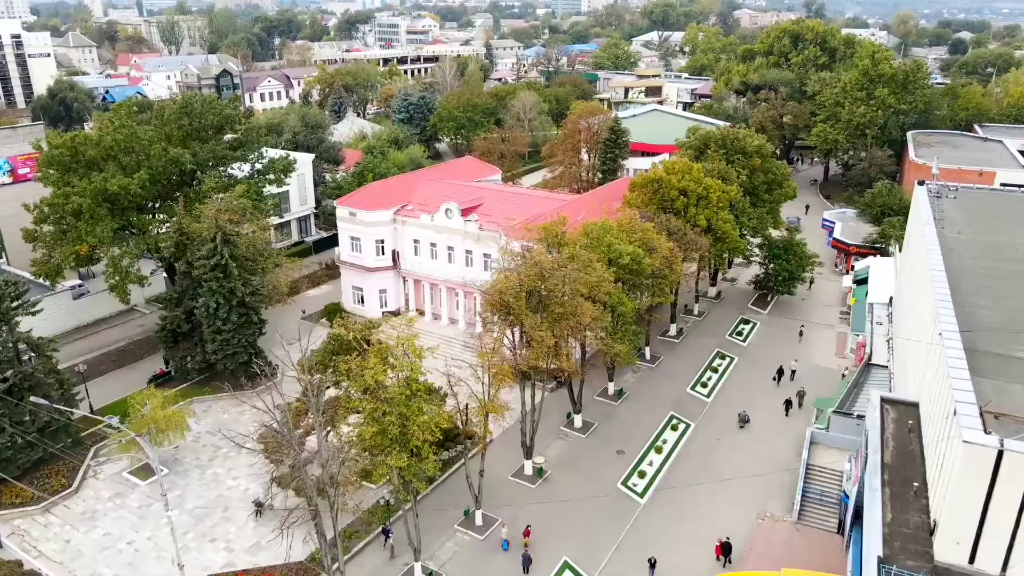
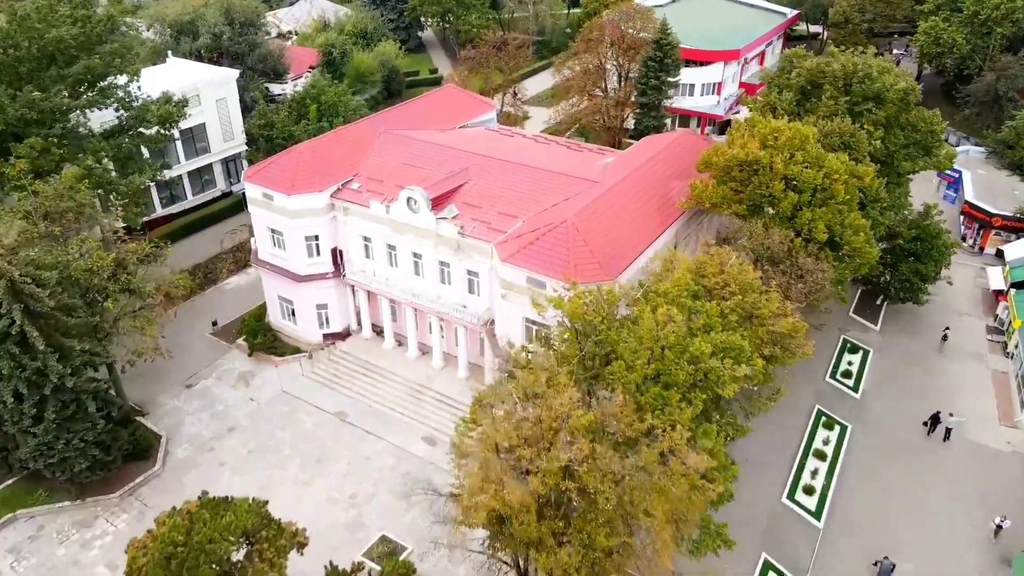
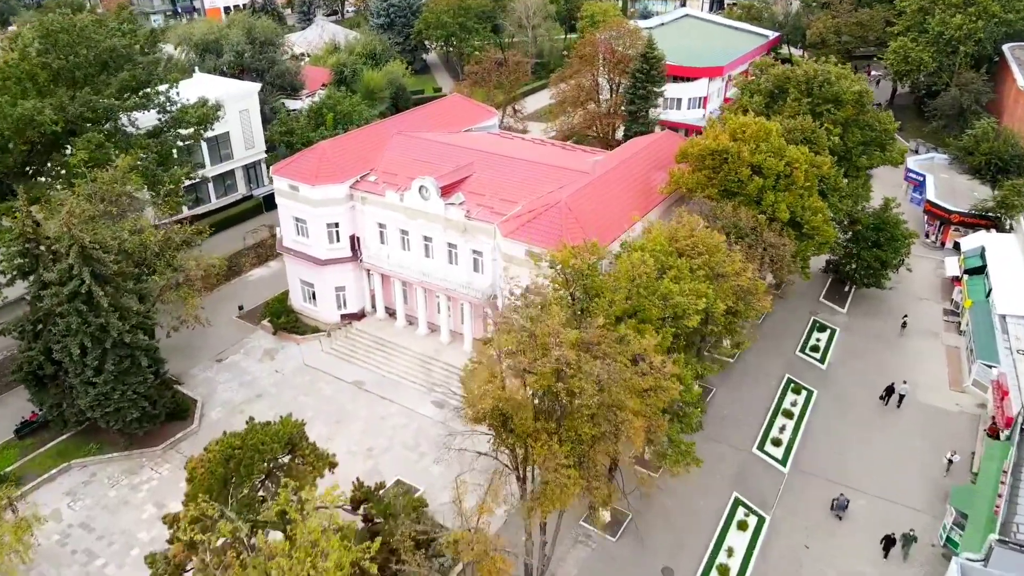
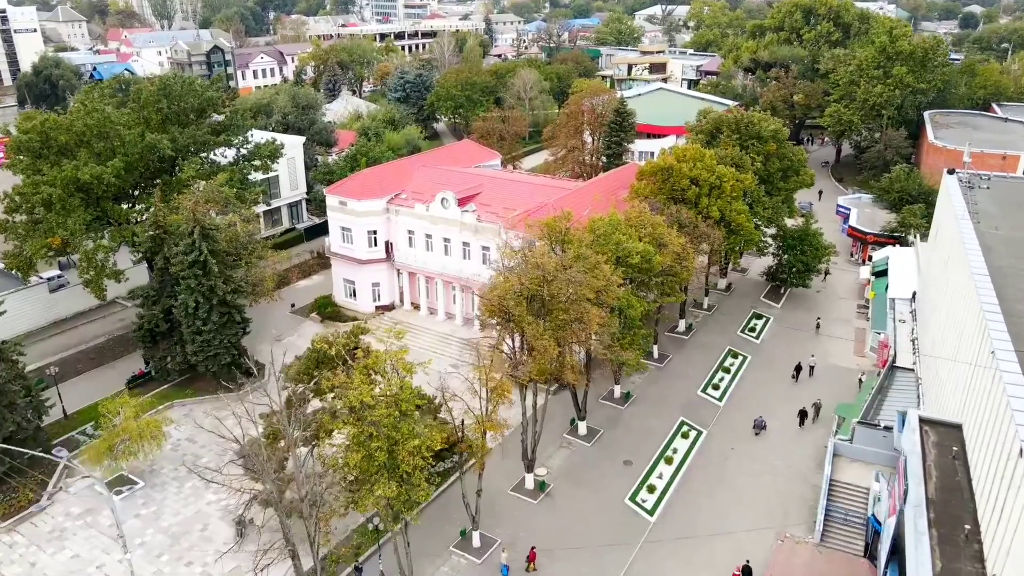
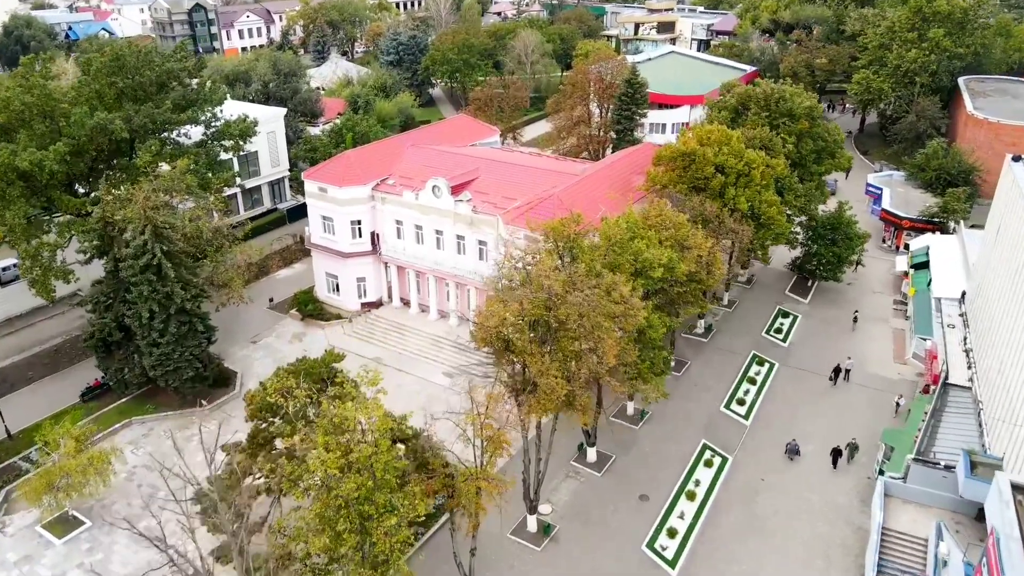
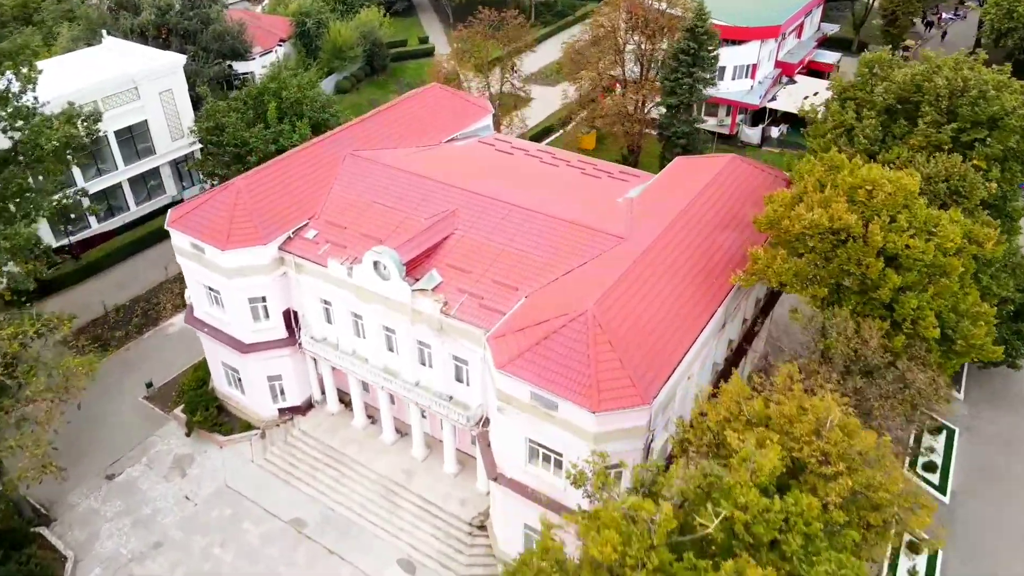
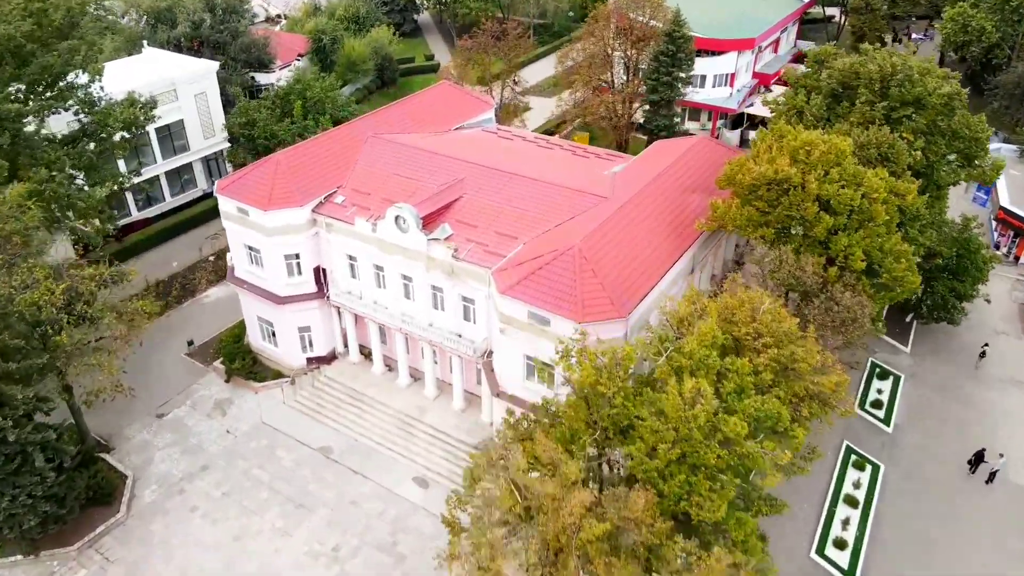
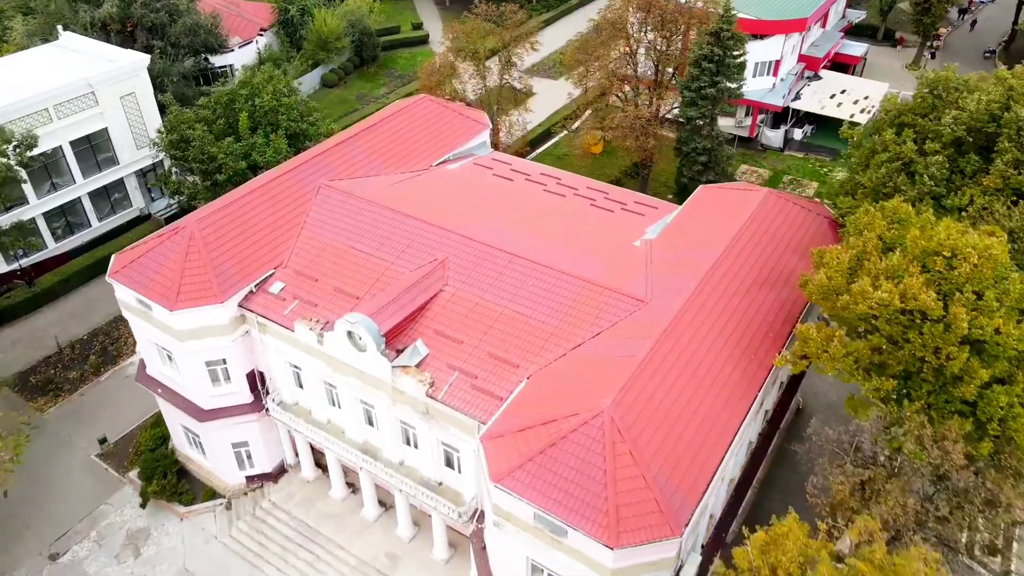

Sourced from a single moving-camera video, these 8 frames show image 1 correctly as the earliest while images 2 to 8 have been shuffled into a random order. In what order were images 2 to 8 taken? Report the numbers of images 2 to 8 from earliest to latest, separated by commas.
4, 5, 3, 2, 7, 6, 8
